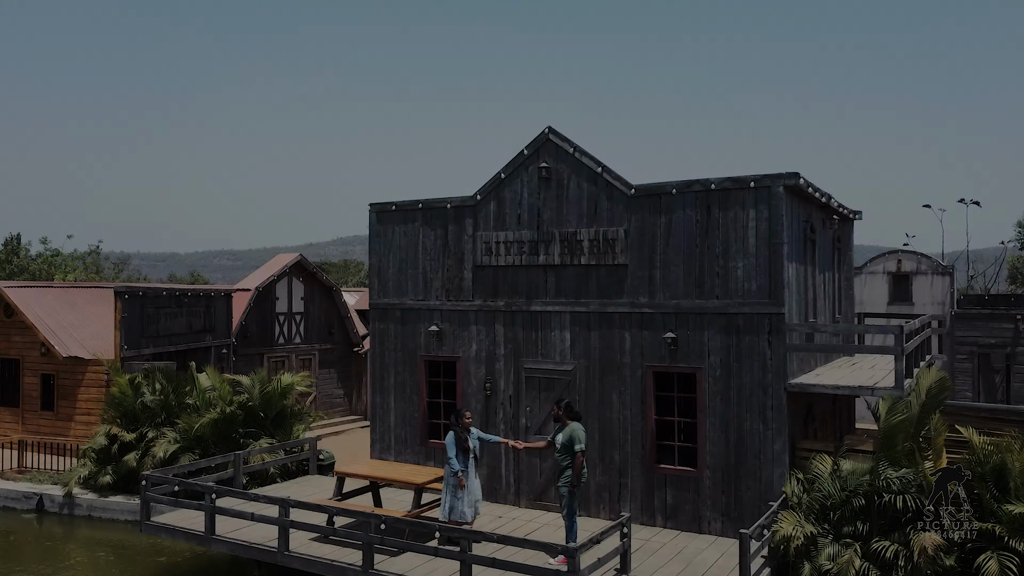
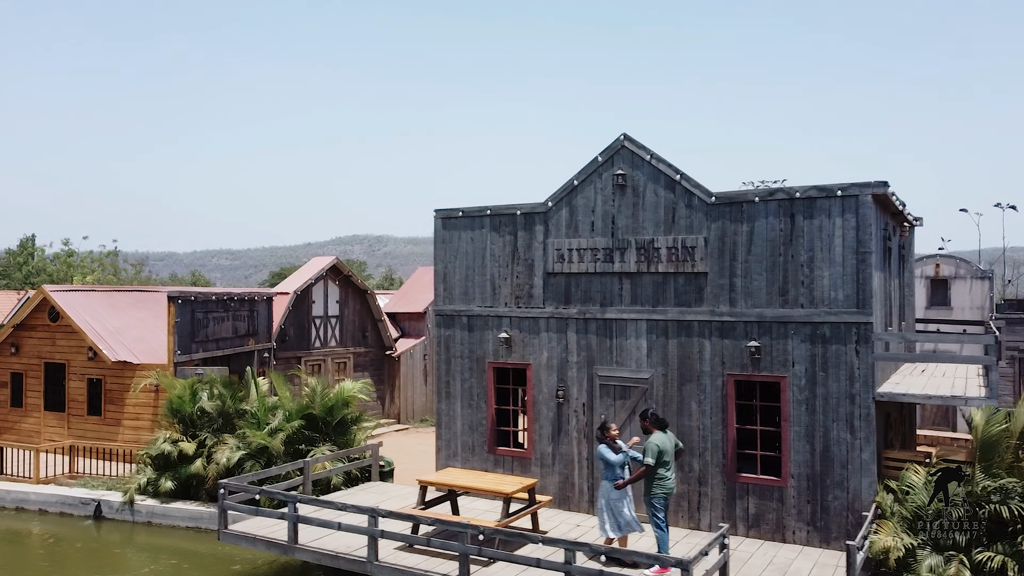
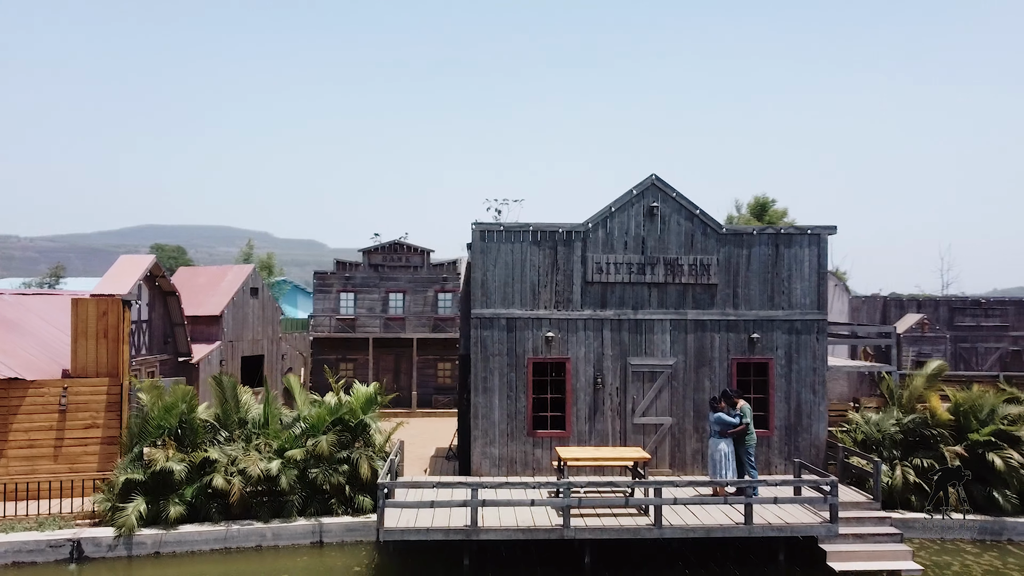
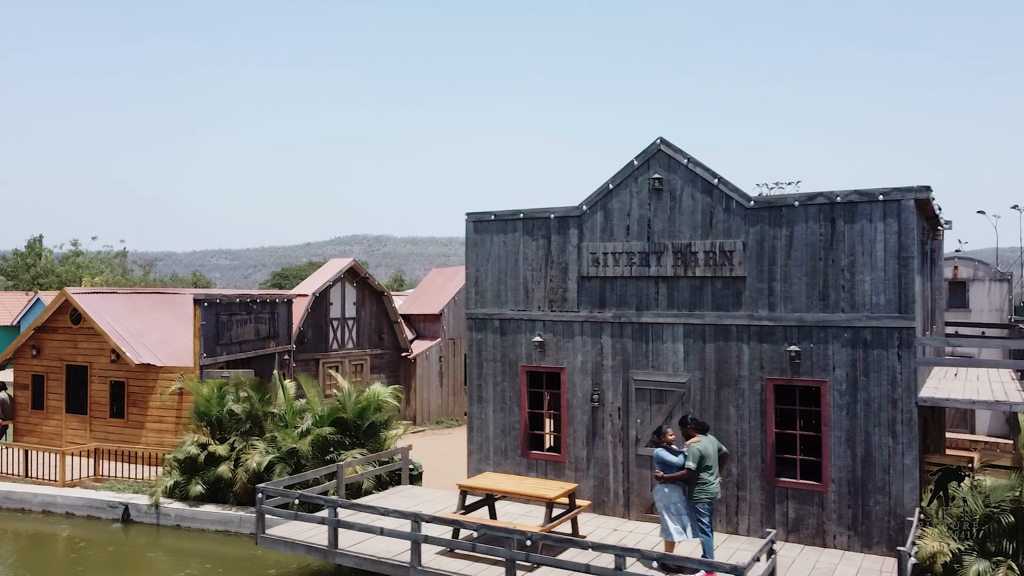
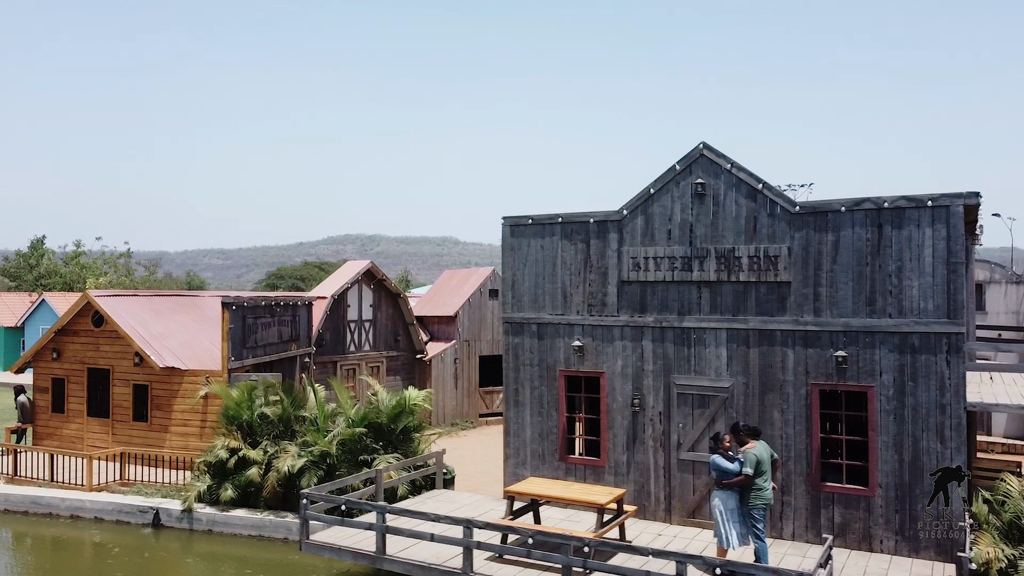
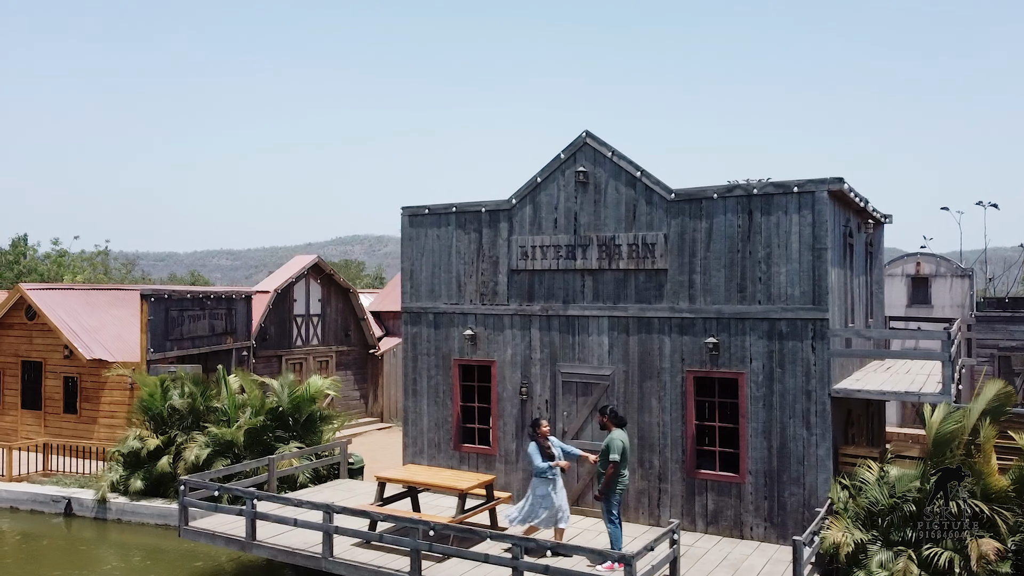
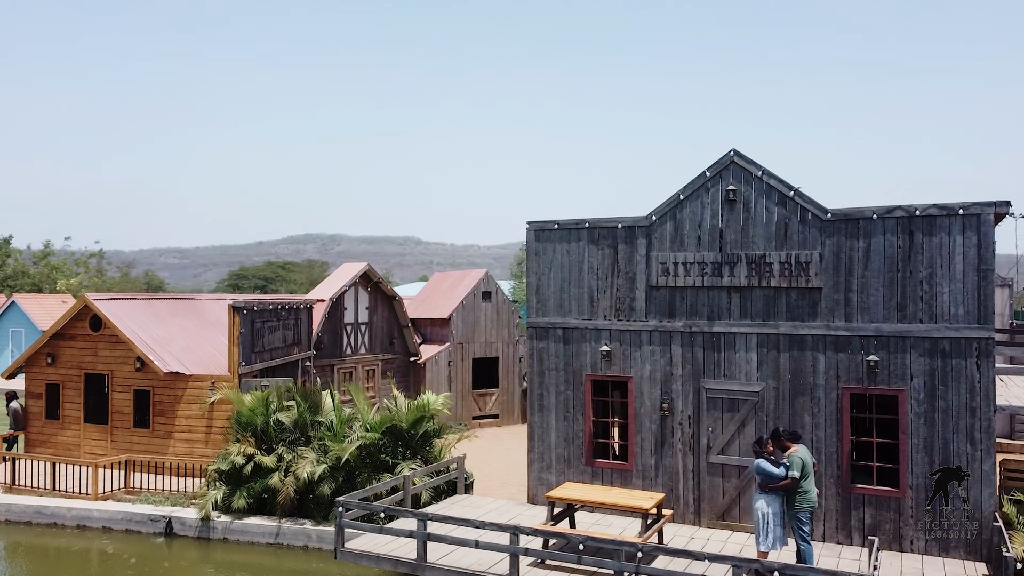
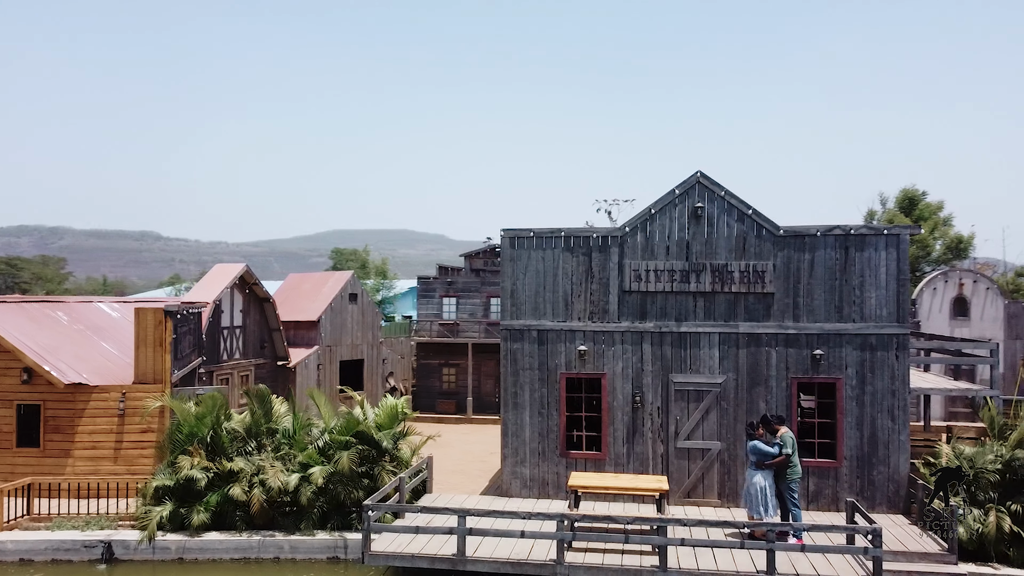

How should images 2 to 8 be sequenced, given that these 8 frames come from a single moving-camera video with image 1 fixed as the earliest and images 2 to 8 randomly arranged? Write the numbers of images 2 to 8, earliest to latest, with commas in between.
6, 2, 4, 5, 7, 8, 3
